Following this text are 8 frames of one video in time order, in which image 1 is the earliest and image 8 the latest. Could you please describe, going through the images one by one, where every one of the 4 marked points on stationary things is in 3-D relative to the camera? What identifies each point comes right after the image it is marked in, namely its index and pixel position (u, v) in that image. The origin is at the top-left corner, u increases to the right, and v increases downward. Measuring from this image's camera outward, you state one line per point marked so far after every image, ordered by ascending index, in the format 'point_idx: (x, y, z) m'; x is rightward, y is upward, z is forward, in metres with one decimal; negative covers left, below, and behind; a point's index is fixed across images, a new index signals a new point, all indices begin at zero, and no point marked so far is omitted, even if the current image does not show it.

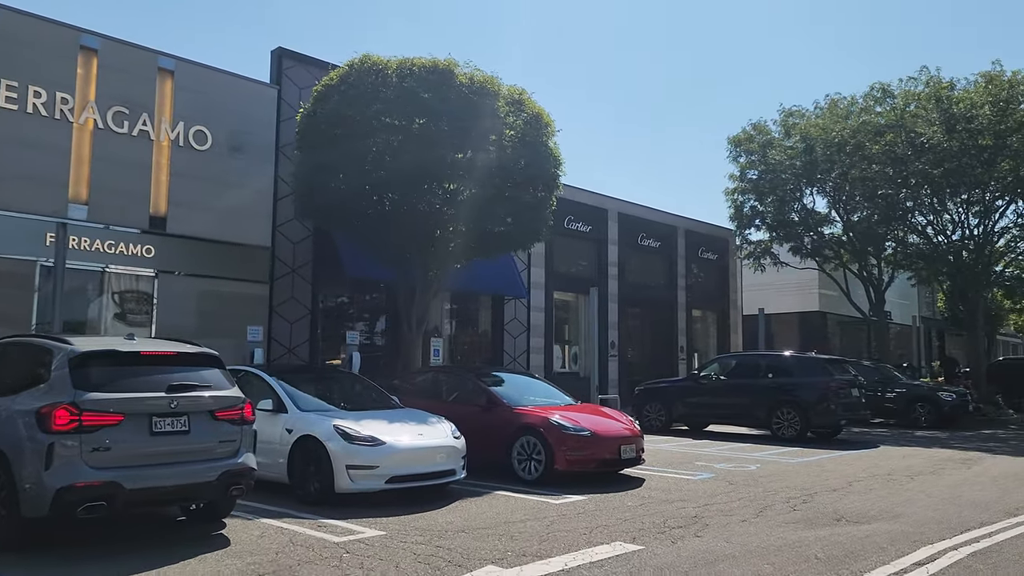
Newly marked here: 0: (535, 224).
0: (+0.3, +1.1, +15.6) m
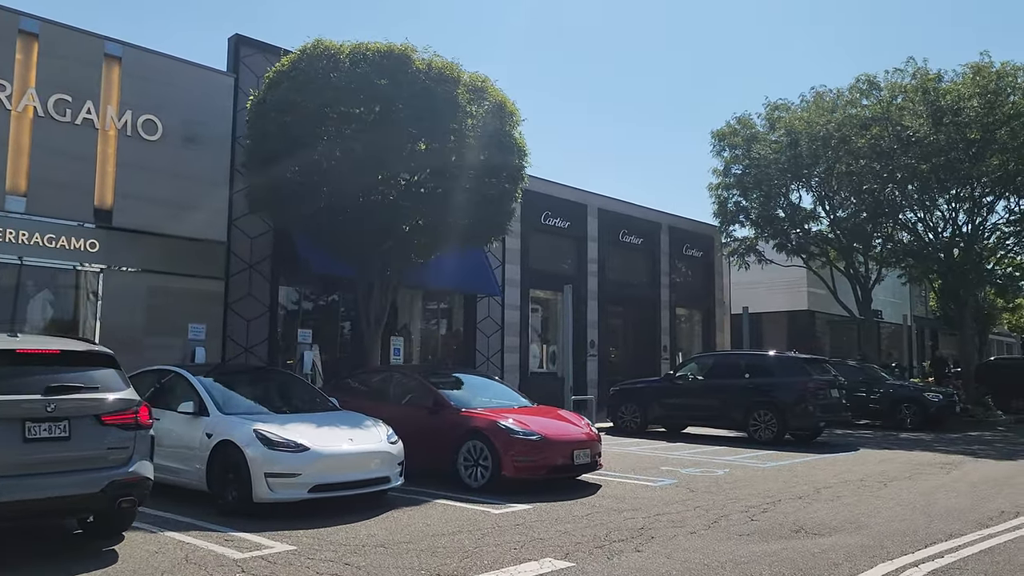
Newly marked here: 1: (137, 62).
0: (-0.3, +1.2, +15.0) m
1: (-6.6, +4.0, +15.0) m
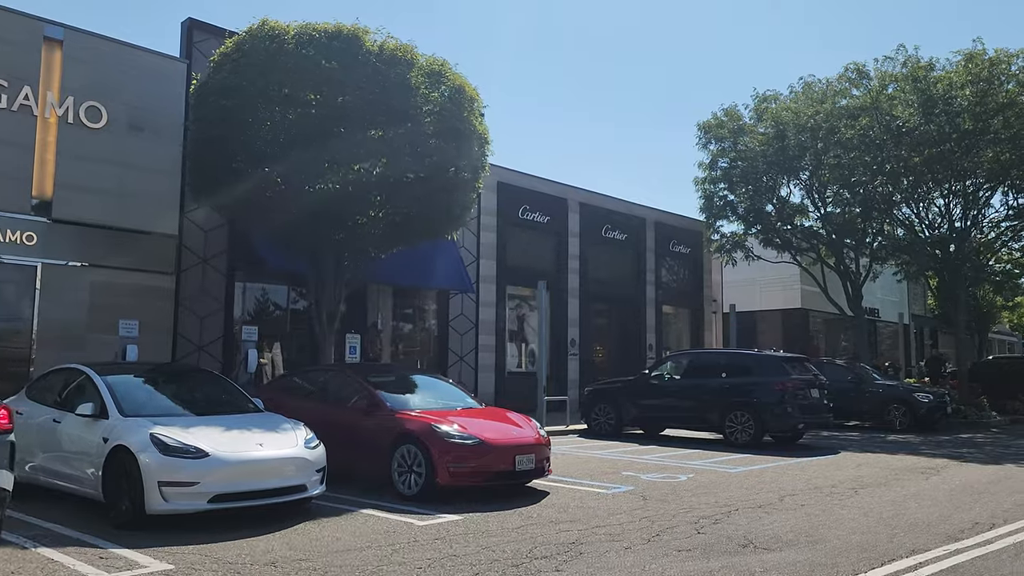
0: (-0.9, +1.3, +14.2) m
1: (-7.2, +4.0, +14.3) m
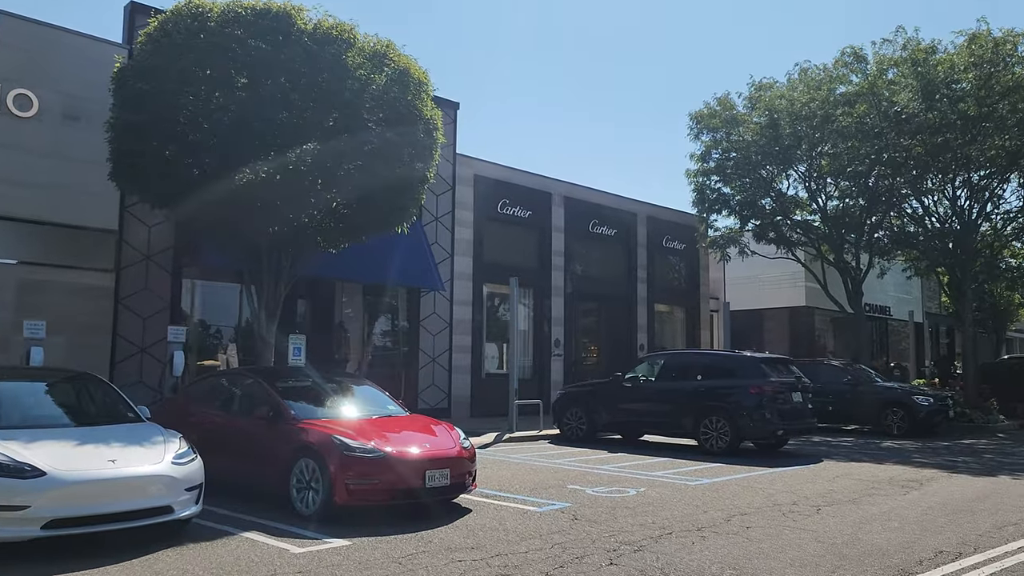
0: (-1.7, +1.3, +13.3) m
1: (-8.0, +4.1, +13.6) m
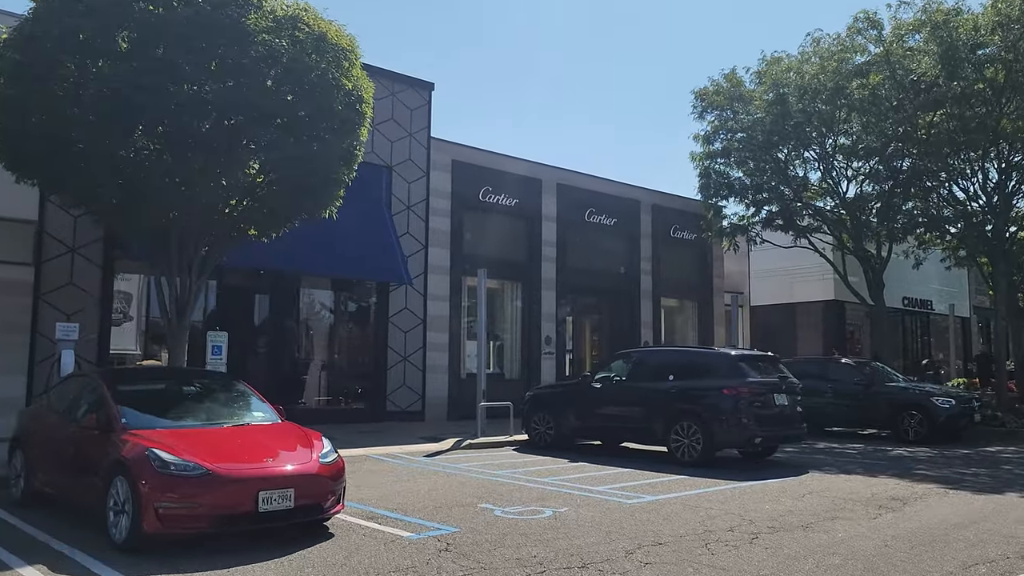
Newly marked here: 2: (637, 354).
0: (-2.6, +1.5, +12.0) m
1: (-8.9, +4.1, +12.6) m
2: (+2.1, -1.1, +14.2) m
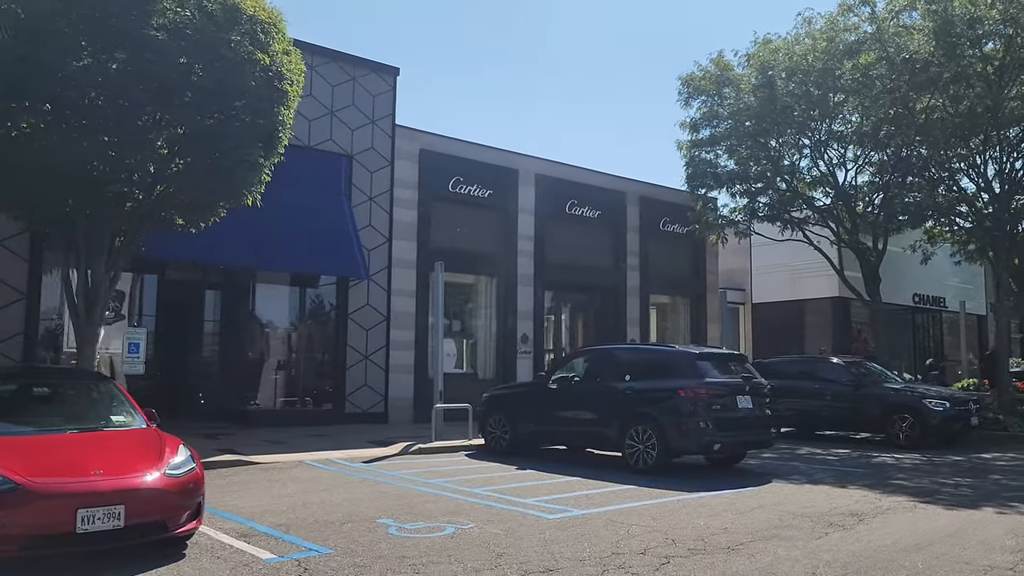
0: (-3.4, +1.6, +11.1) m
1: (-9.7, +4.2, +11.9) m
2: (+1.3, -1.0, +13.2) m
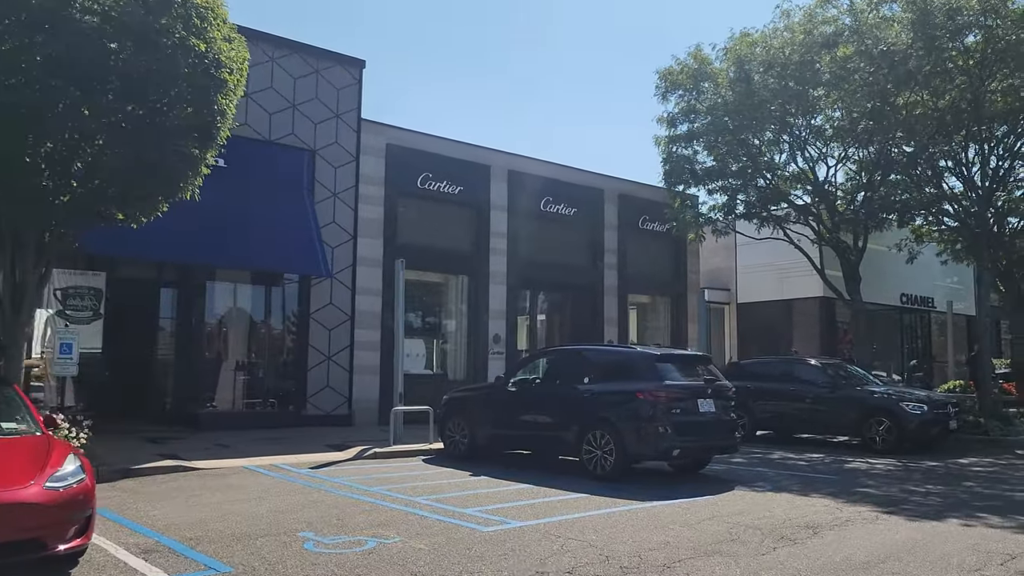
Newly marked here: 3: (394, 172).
0: (-4.1, +1.6, +10.6) m
1: (-10.3, +4.2, +11.4) m
2: (+0.6, -1.0, +12.7) m
3: (-2.5, +2.4, +18.1) m
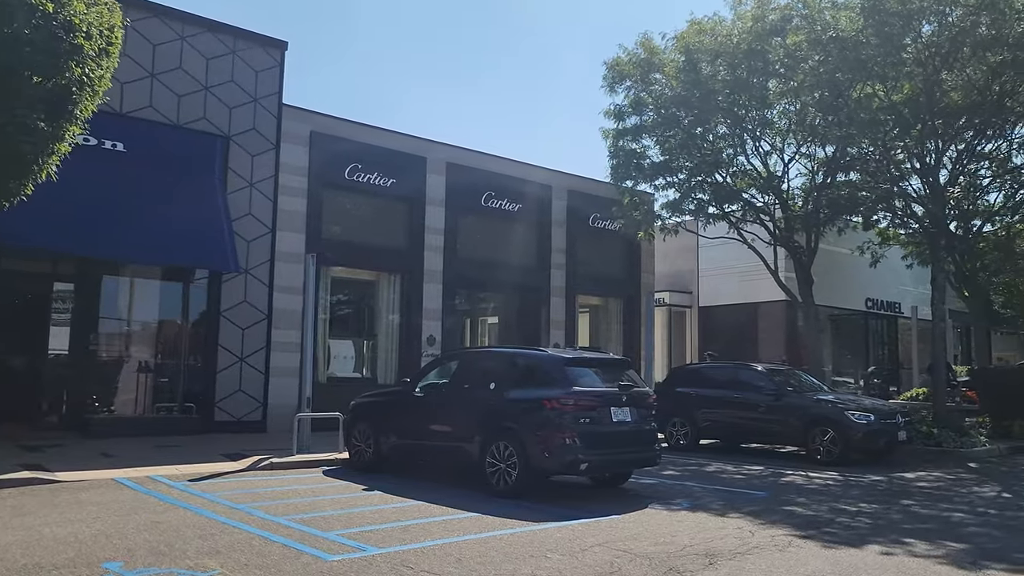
0: (-5.2, +1.7, +9.4) m
1: (-11.5, +4.4, +10.1) m
2: (-0.6, -0.9, +11.6) m
3: (-3.8, +2.5, +17.0) m
